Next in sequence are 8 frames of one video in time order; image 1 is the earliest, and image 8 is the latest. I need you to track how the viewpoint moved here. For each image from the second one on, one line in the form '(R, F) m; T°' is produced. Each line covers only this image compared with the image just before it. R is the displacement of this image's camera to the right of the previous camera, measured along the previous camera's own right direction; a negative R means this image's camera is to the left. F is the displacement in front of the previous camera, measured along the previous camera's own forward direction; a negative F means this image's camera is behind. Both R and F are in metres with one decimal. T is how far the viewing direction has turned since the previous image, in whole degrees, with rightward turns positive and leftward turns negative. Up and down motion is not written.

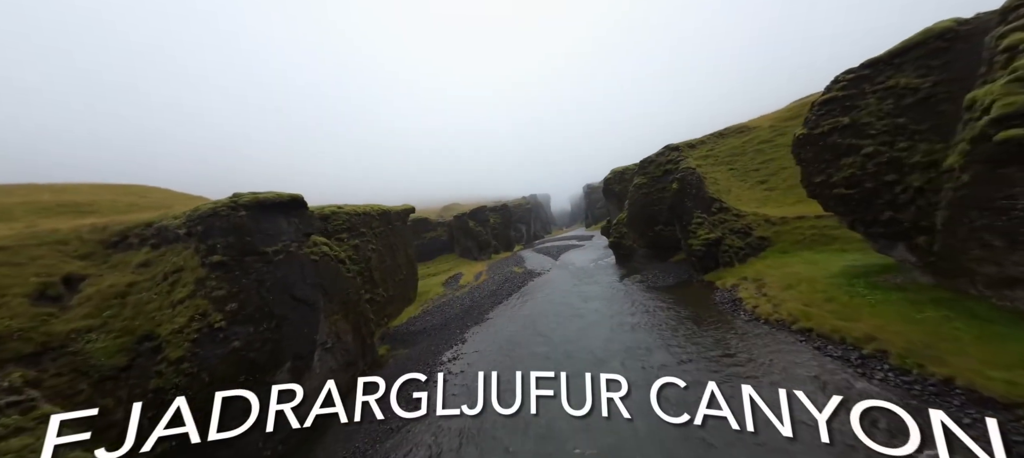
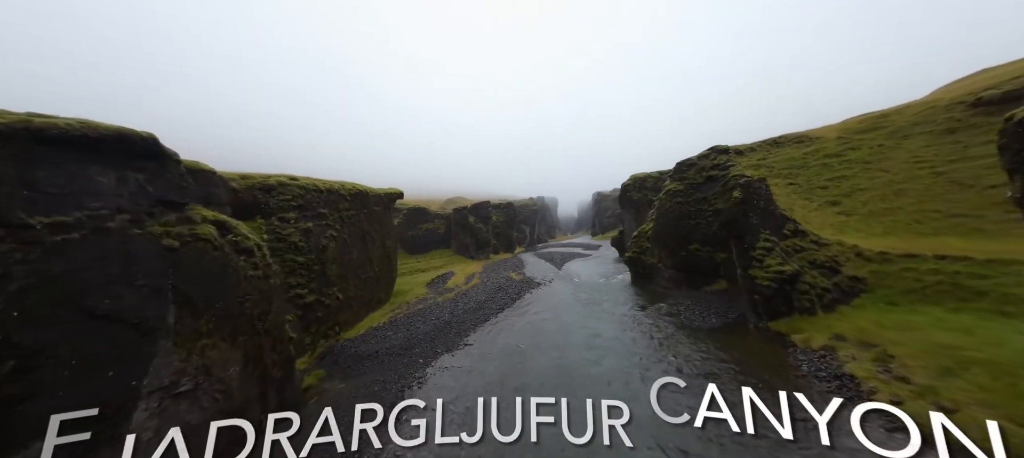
(+0.5, +7.8) m; -1°
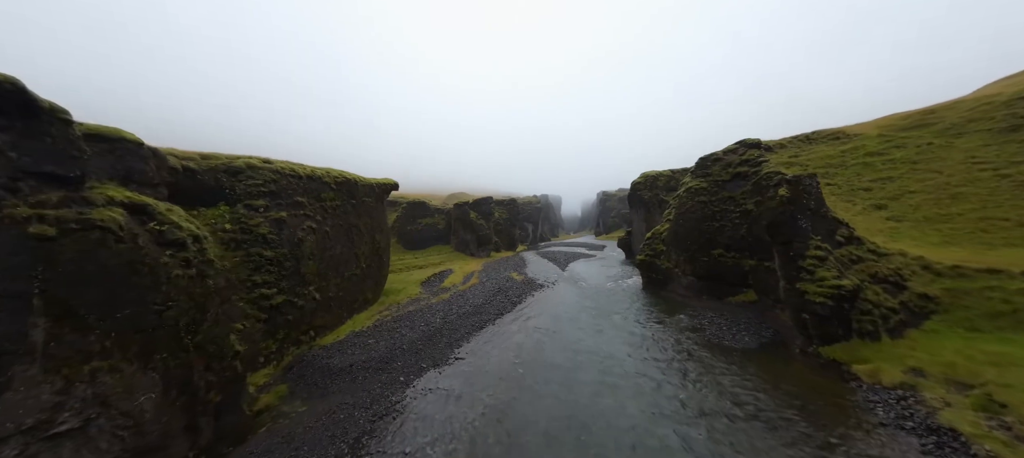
(0.0, +3.3) m; -1°
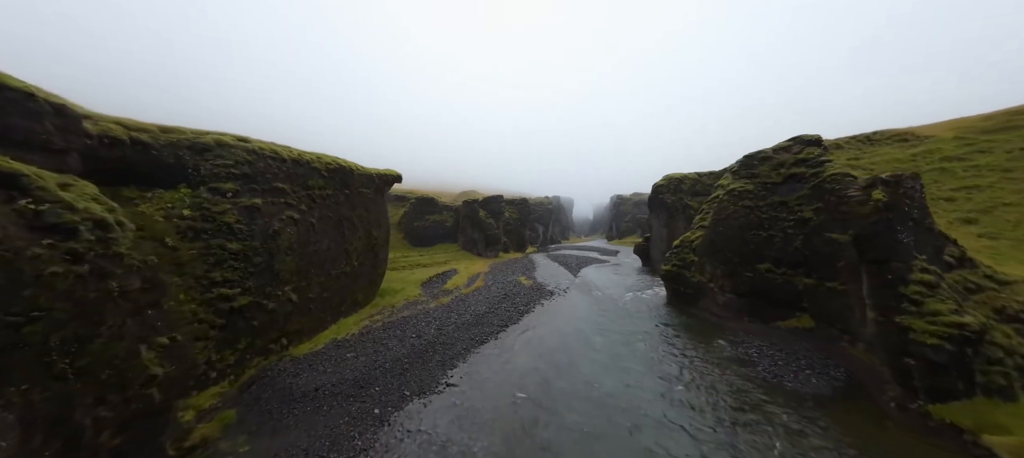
(0.0, +3.6) m; -2°
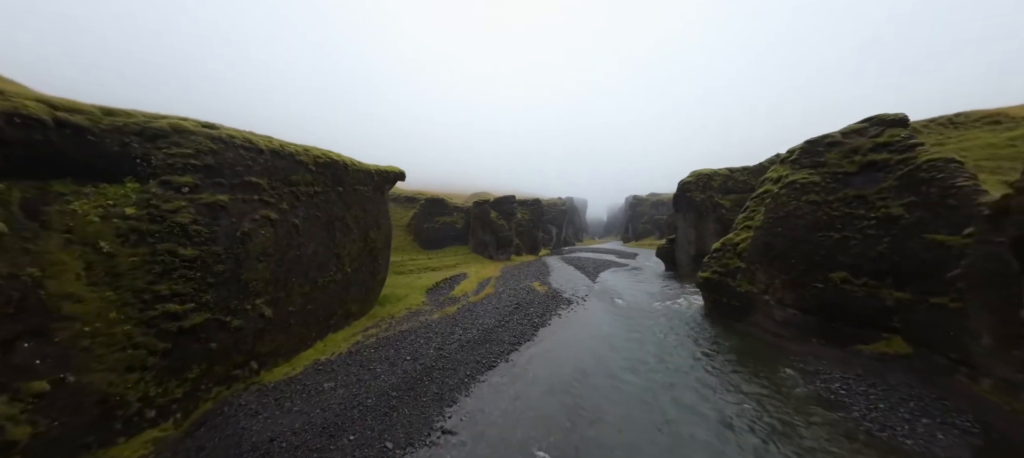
(-0.1, +3.6) m; -2°
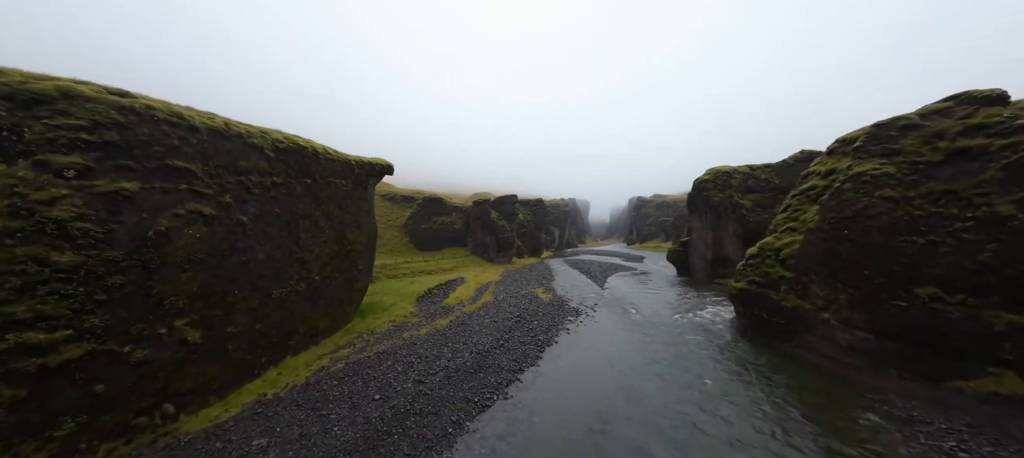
(0.0, +3.8) m; 0°
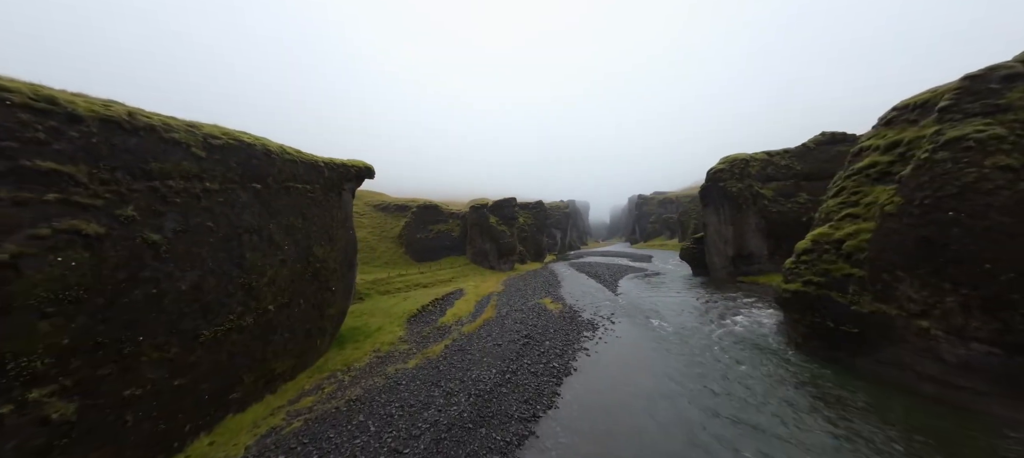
(-0.1, +3.7) m; 0°
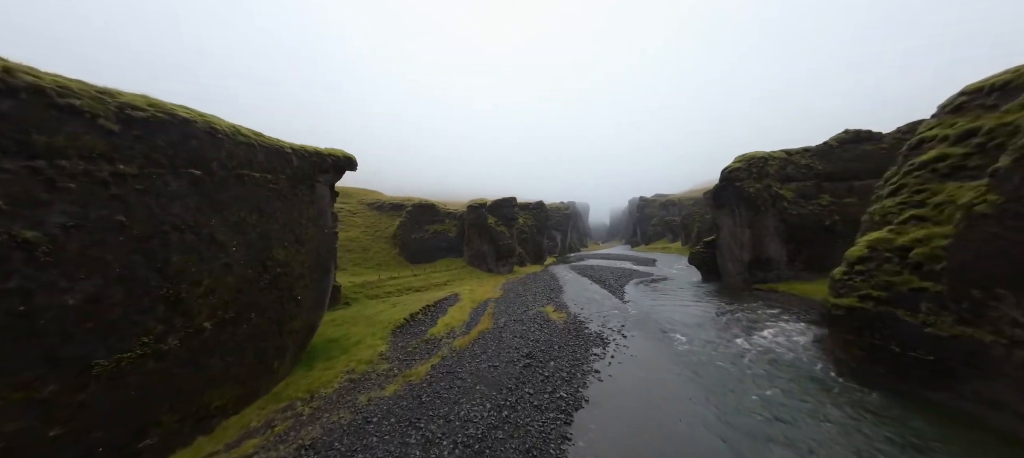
(0.0, +2.9) m; 0°
